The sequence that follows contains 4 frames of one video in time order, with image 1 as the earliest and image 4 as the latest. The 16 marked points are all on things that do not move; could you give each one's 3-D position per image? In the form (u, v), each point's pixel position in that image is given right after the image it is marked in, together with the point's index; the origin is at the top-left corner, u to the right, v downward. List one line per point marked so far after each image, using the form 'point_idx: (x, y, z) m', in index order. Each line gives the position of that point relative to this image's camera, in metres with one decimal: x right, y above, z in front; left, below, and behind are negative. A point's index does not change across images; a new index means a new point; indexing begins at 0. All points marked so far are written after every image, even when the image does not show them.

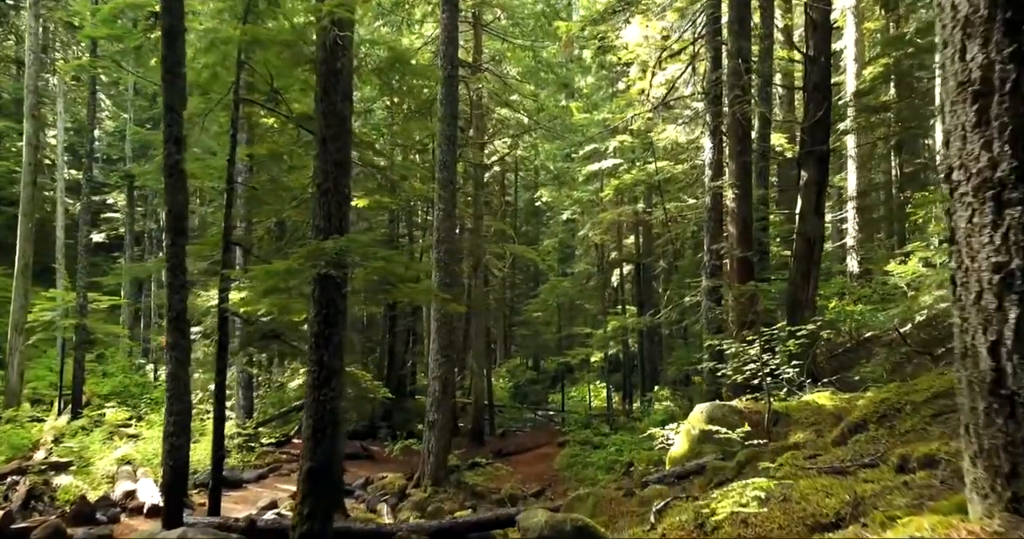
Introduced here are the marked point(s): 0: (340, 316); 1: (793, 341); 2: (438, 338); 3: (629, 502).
0: (-1.6, -0.4, +6.7) m
1: (+3.2, -0.8, +8.4) m
2: (-1.4, -1.3, +14.0) m
3: (+1.1, -2.2, +6.8) m
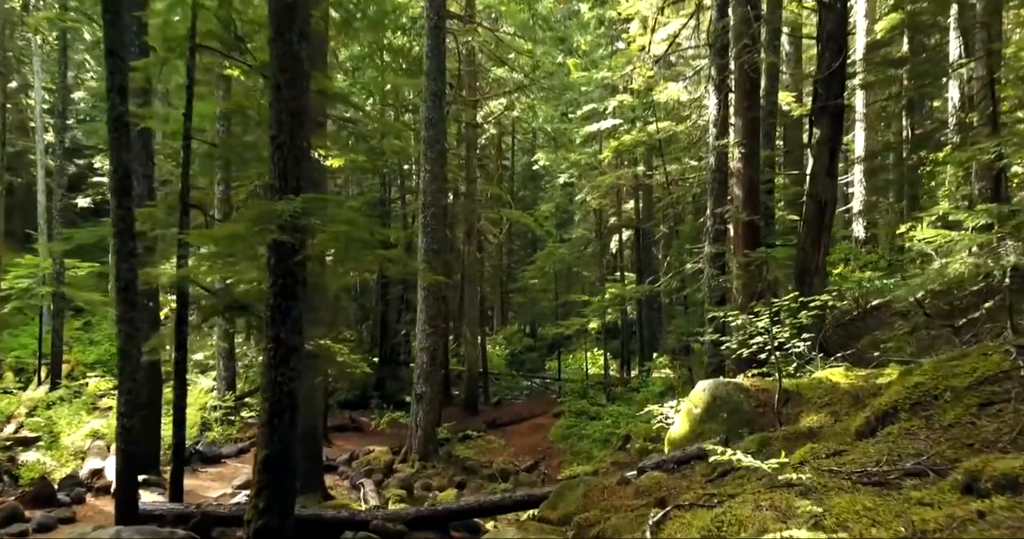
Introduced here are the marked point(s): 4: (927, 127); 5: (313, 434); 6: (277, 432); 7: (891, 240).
0: (-1.7, -0.1, +5.9) m
1: (+3.1, -0.5, +7.7) m
2: (-1.6, -0.7, +13.3) m
3: (+0.9, -1.9, +6.1) m
4: (+10.8, +3.7, +19.2) m
5: (-2.8, -2.3, +10.3) m
6: (-1.8, -1.3, +5.8) m
7: (+9.5, +0.7, +18.5) m
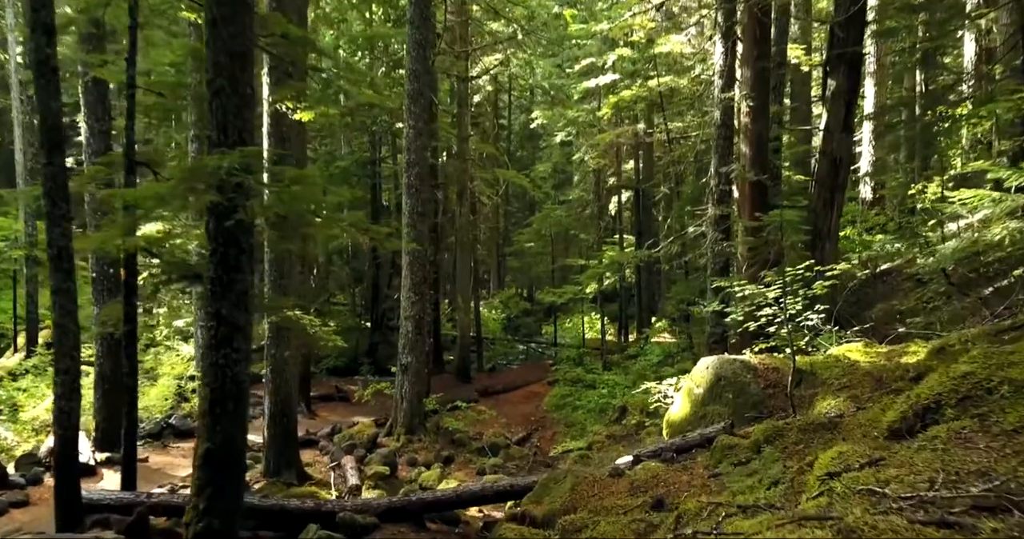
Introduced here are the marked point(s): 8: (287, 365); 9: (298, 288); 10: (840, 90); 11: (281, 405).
0: (-1.9, +0.1, +5.2) m
1: (+2.9, -0.1, +6.9) m
2: (-1.7, -0.1, +12.5) m
3: (+0.8, -1.6, +5.4) m
4: (+10.7, +4.6, +18.2) m
5: (-2.9, -1.9, +9.6) m
6: (-2.0, -1.0, +5.1) m
7: (+9.4, +1.6, +17.6) m
8: (-2.9, -1.2, +9.3) m
9: (-2.8, -0.3, +9.6) m
10: (+4.4, +2.4, +9.8) m
11: (-3.0, -1.8, +9.5) m
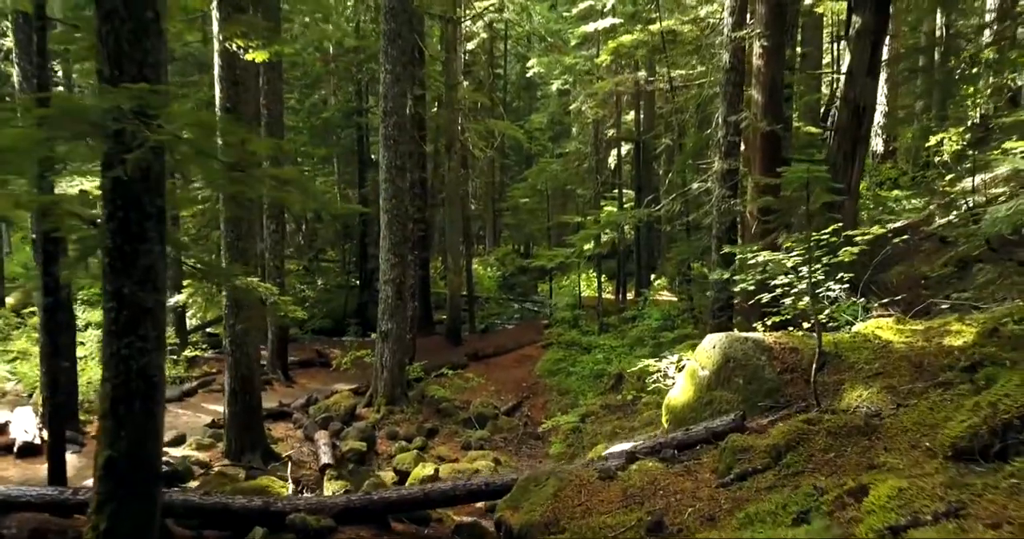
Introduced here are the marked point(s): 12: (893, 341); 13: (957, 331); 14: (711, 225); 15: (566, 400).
0: (-2.1, +0.3, +4.2) m
1: (+2.7, +0.2, +5.9) m
2: (-1.9, +0.6, +11.5) m
3: (+0.6, -1.4, +4.5) m
4: (+10.5, +5.6, +16.9) m
5: (-3.1, -1.4, +8.7) m
6: (-2.2, -0.9, +4.2) m
7: (+9.2, +2.6, +16.5) m
8: (-3.0, -0.8, +8.4) m
9: (-3.0, +0.2, +8.7) m
10: (+4.2, +2.9, +8.7) m
11: (-3.2, -1.3, +8.7) m
12: (+2.9, -0.5, +5.6) m
13: (+3.2, -0.4, +5.4) m
14: (+3.0, +0.7, +10.9) m
15: (+1.0, -2.3, +12.8) m
